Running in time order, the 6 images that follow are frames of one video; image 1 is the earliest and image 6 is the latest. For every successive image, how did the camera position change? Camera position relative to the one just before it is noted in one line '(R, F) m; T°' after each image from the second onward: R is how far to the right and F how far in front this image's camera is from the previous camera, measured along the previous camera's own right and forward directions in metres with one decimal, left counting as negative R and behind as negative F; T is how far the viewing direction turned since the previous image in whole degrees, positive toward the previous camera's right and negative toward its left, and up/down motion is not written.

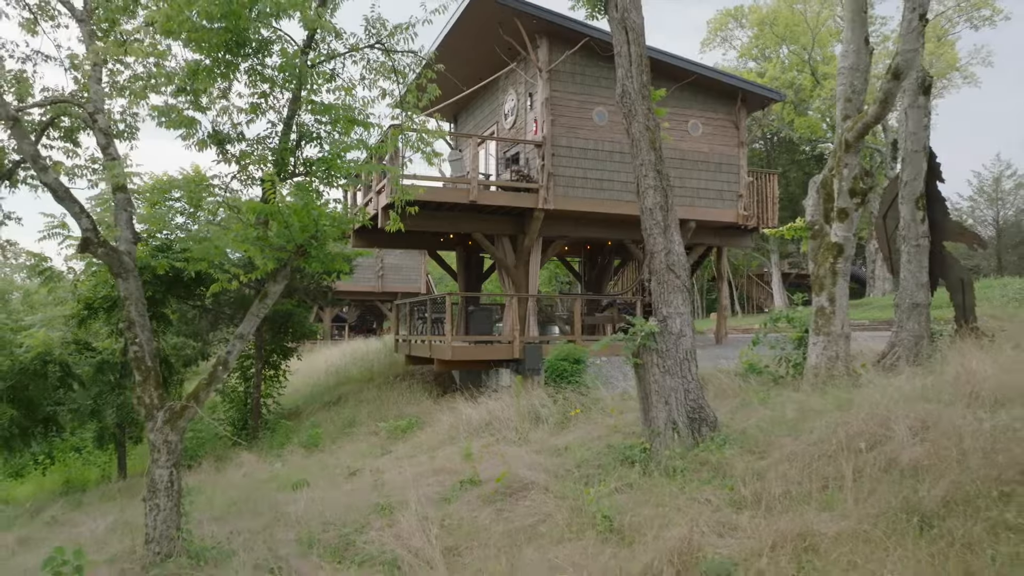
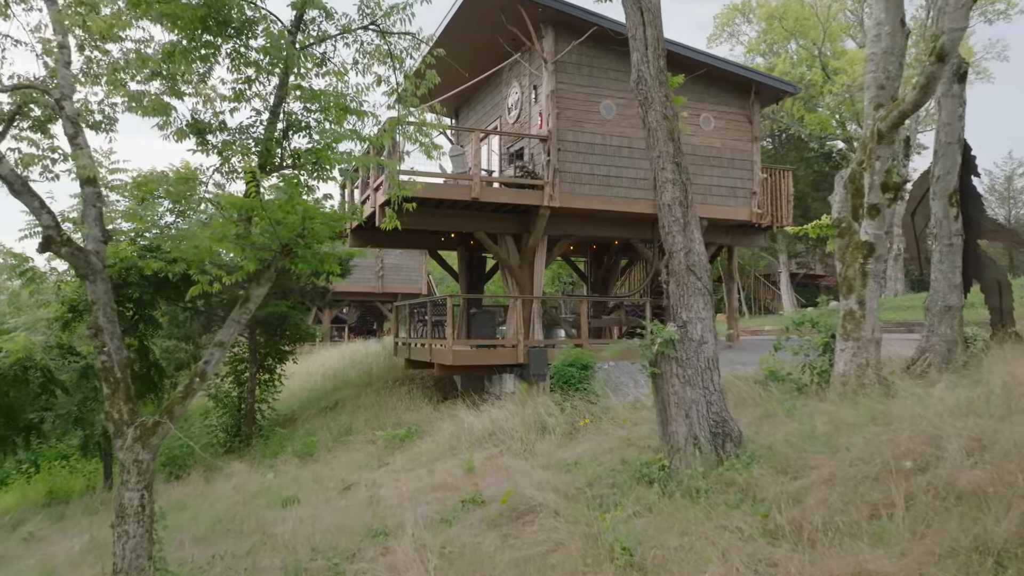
(0.0, +0.6) m; 0°
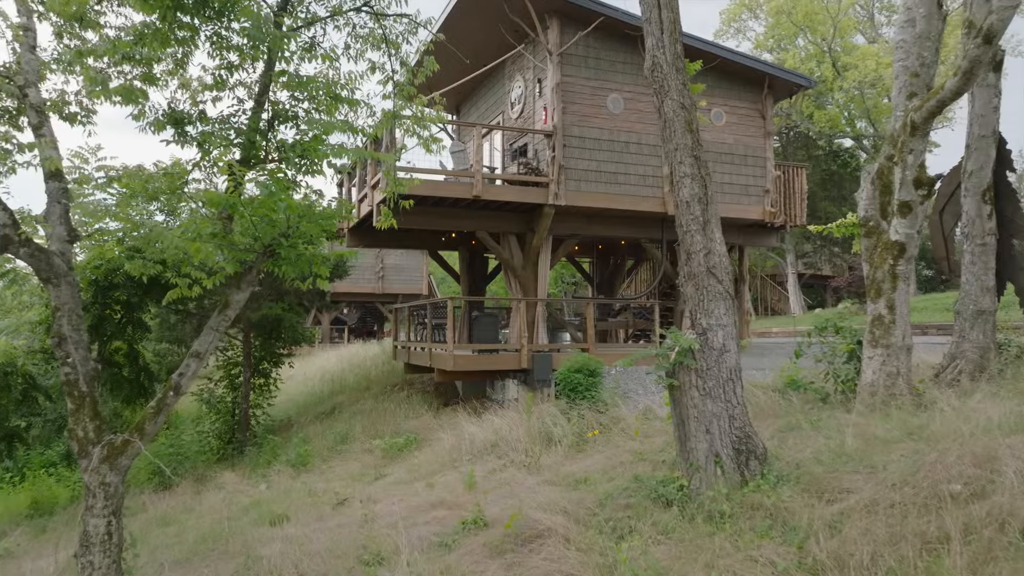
(0.0, +0.5) m; 0°
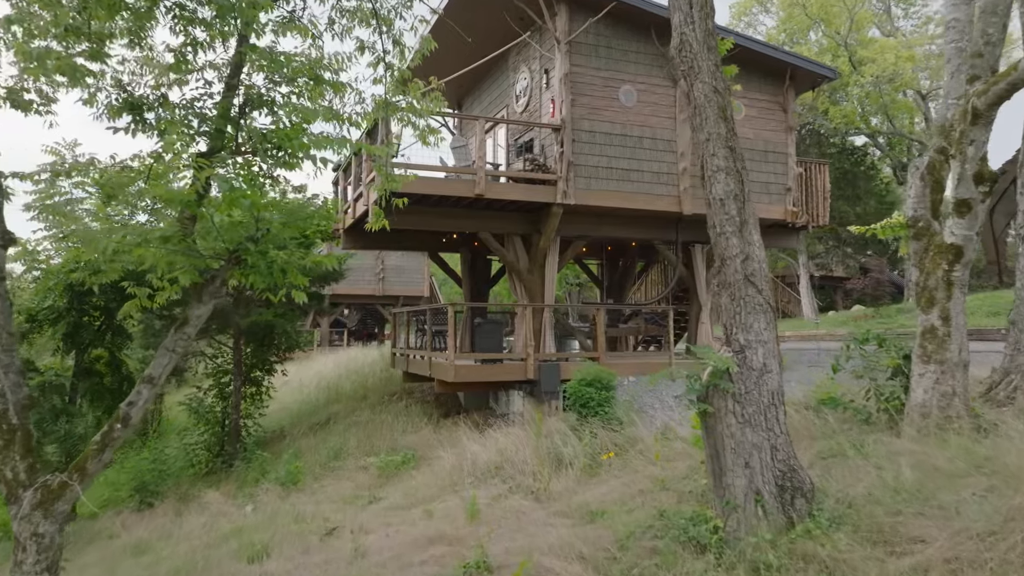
(0.0, +0.8) m; 0°
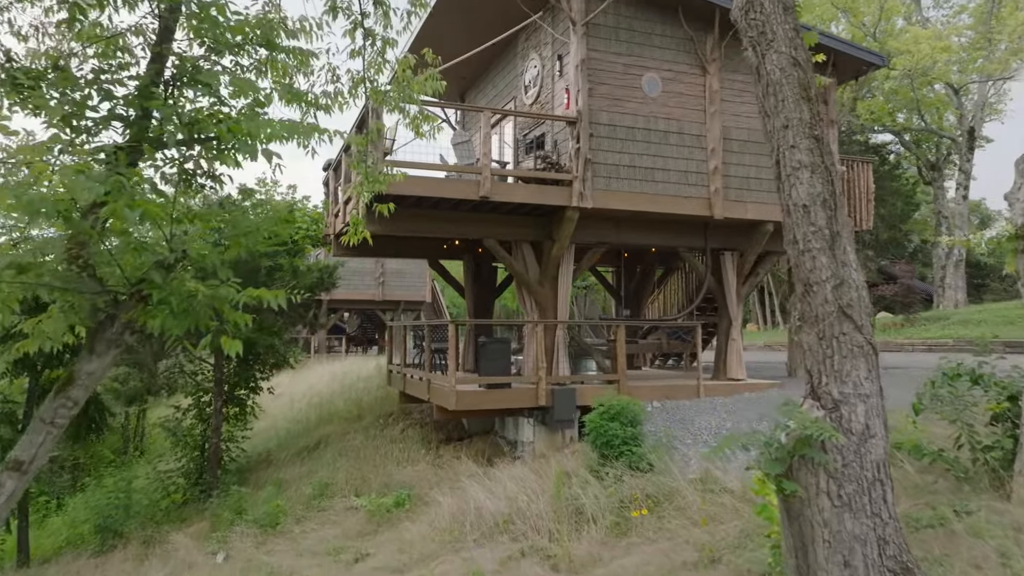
(-0.1, +1.2) m; 0°
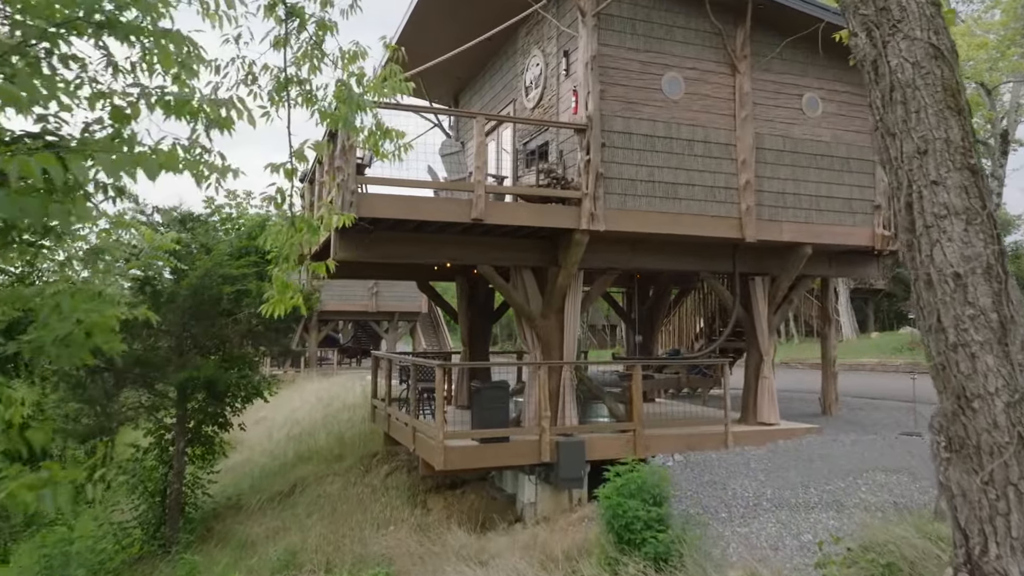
(0.0, +1.4) m; 0°
